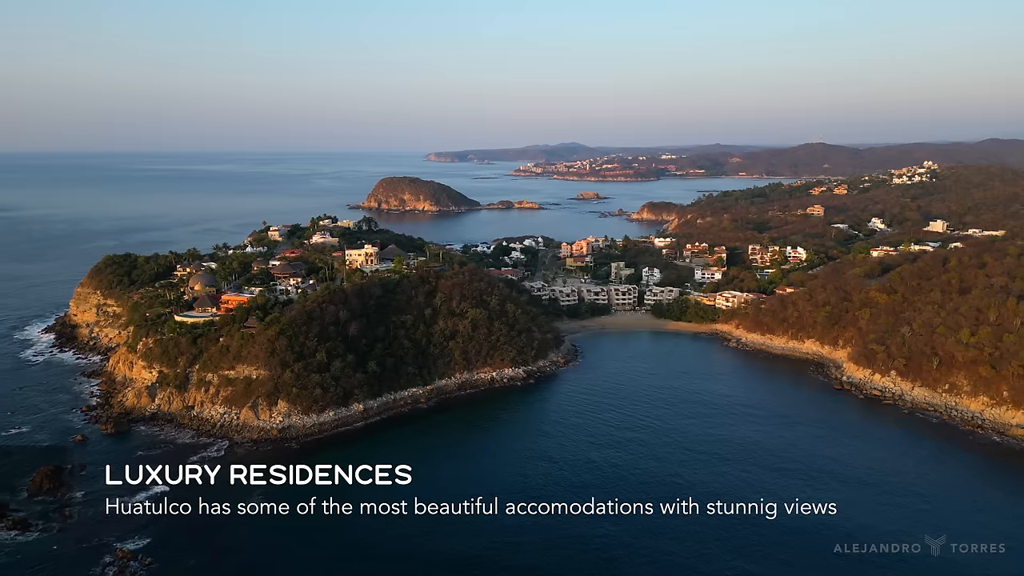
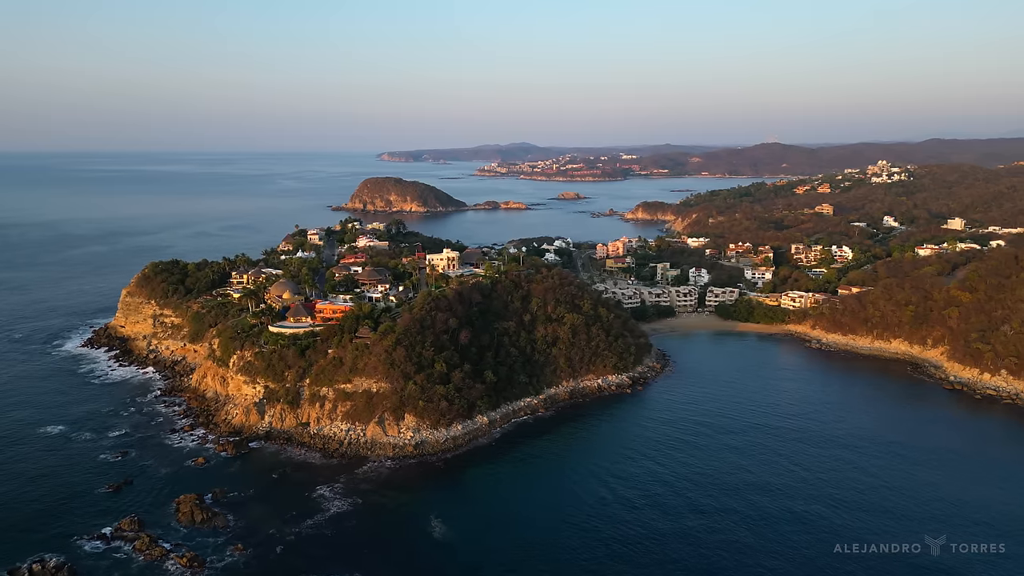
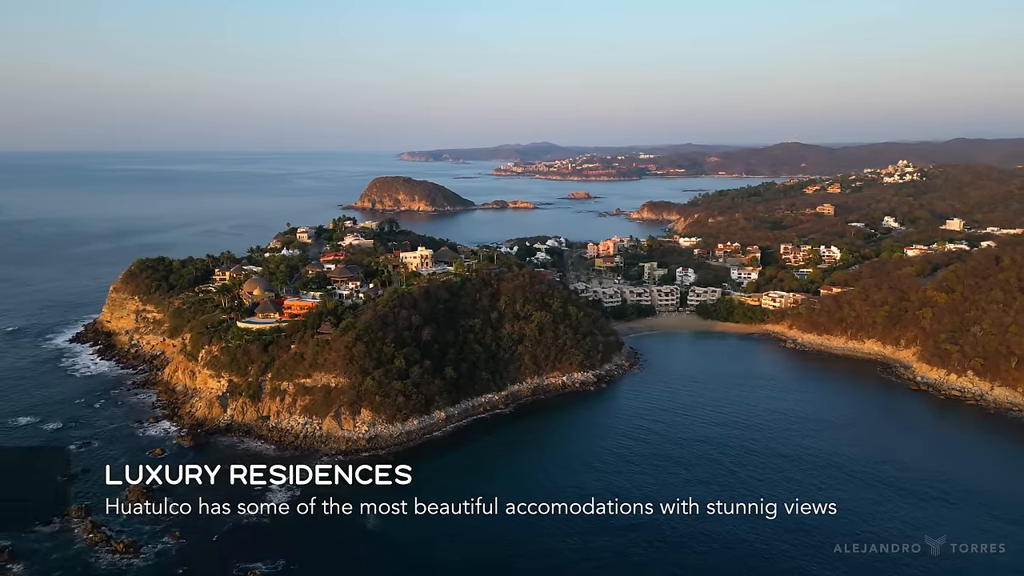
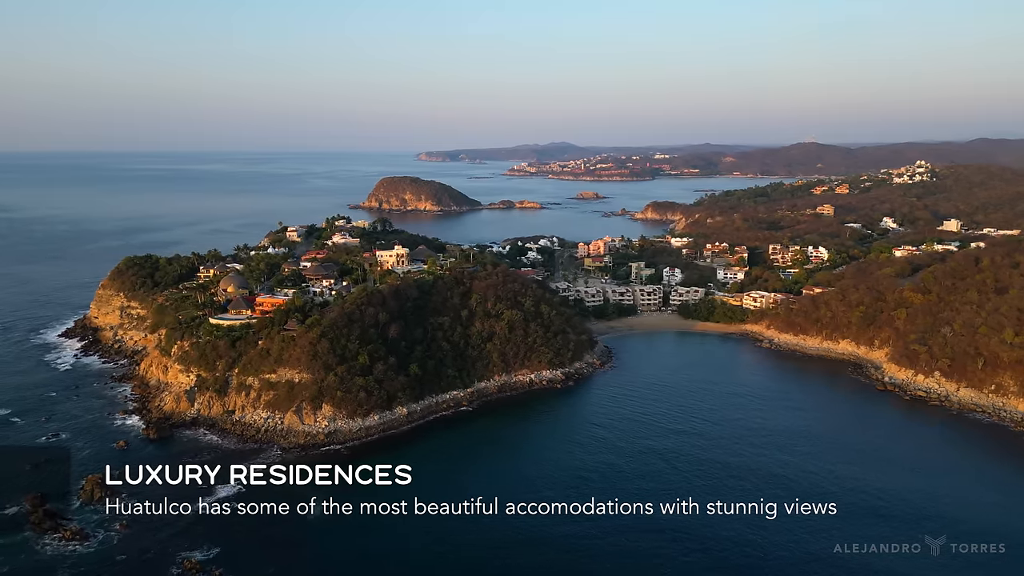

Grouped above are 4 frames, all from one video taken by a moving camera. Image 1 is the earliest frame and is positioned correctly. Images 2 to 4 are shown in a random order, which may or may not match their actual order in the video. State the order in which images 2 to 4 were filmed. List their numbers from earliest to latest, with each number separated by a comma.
4, 3, 2
